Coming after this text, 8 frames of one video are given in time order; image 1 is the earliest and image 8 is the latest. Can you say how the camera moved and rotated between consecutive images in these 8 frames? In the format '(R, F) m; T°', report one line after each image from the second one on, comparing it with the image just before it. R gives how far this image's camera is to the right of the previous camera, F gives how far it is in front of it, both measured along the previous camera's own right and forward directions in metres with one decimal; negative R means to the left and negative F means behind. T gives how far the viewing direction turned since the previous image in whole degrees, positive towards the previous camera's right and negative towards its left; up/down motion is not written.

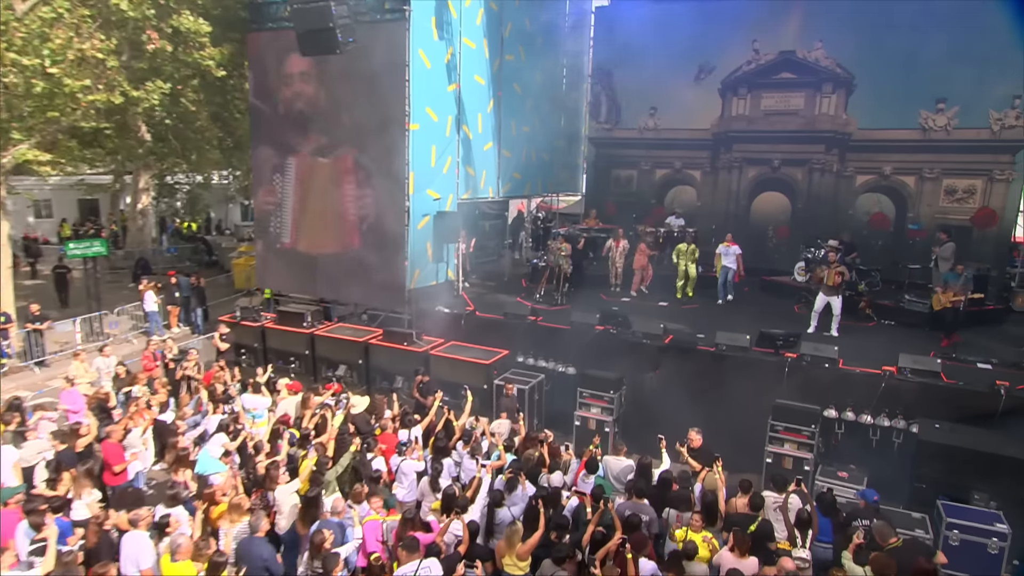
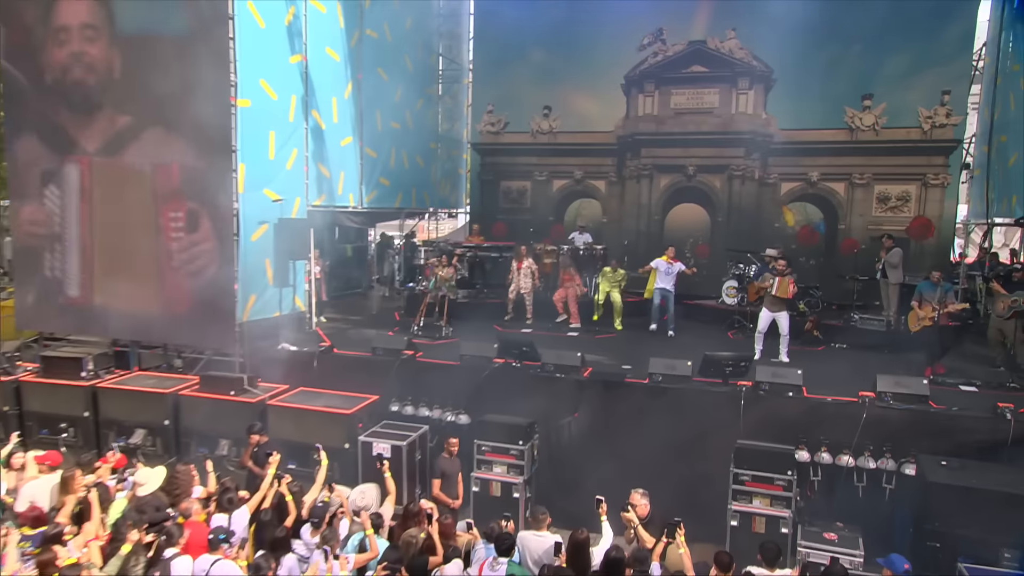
(+0.1, +2.6) m; +7°
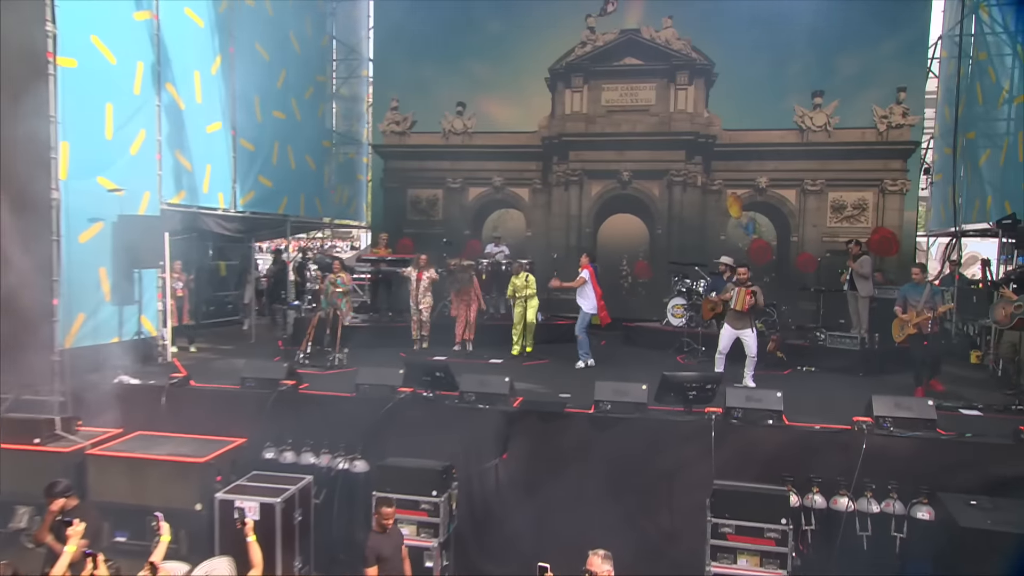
(0.0, +1.7) m; +5°
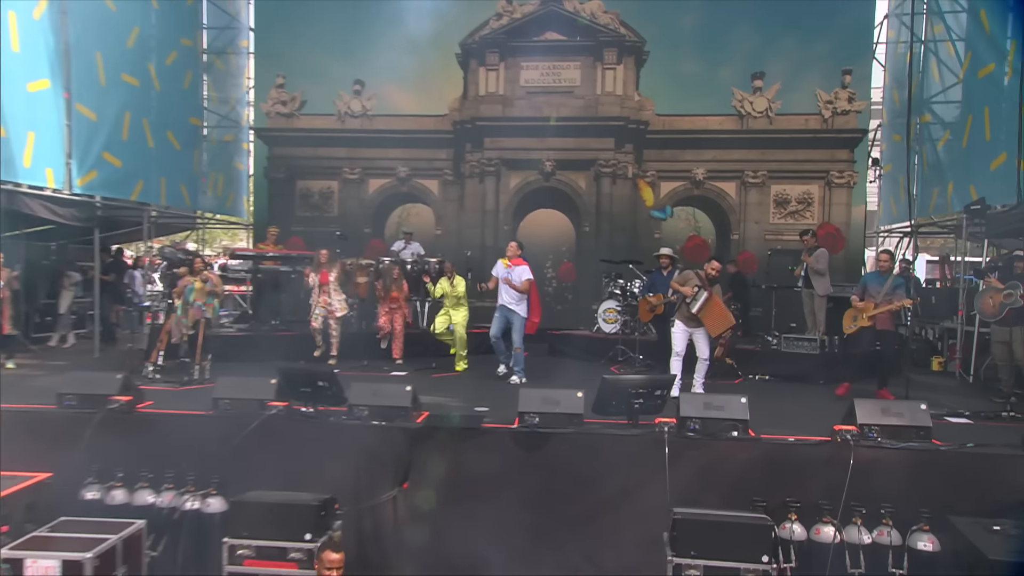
(+0.1, +1.4) m; +5°
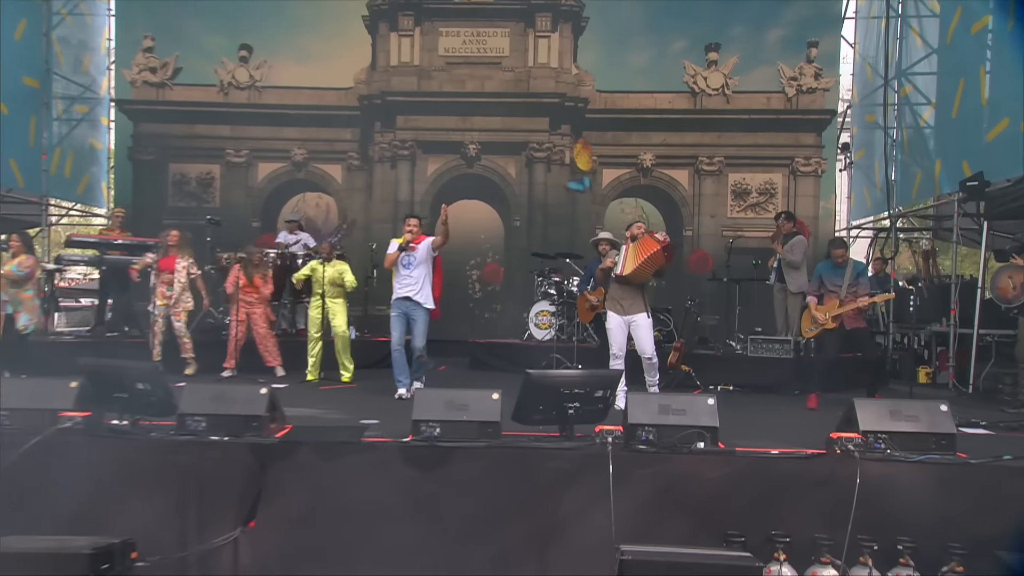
(+0.3, +1.4) m; +3°
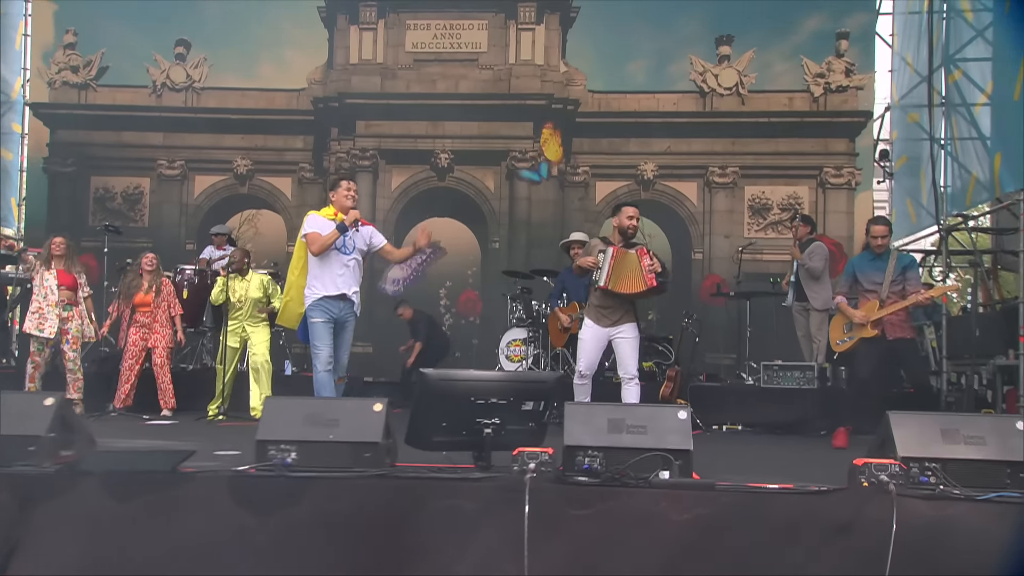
(+0.5, +1.2) m; -3°
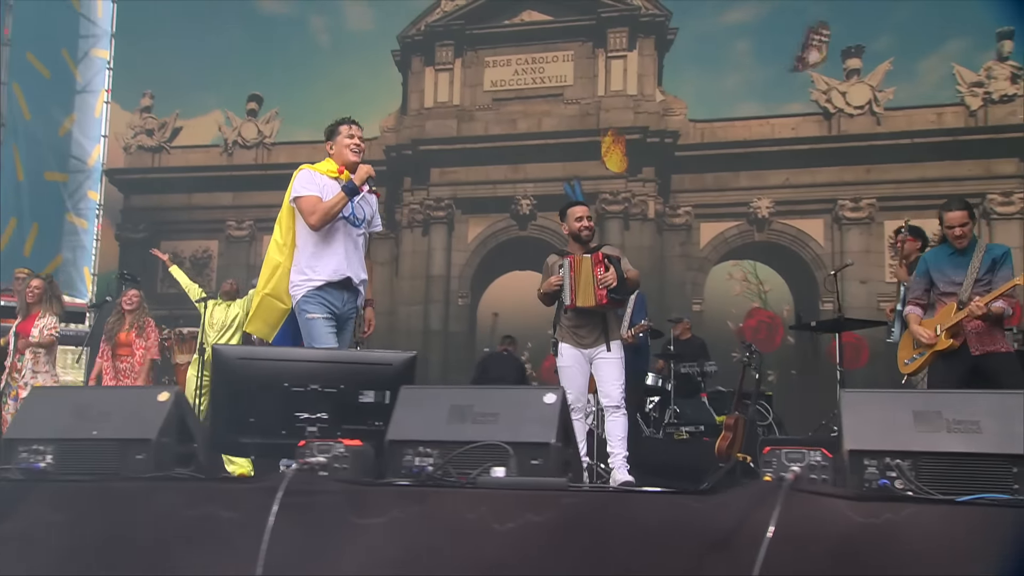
(+0.8, +1.0) m; -13°
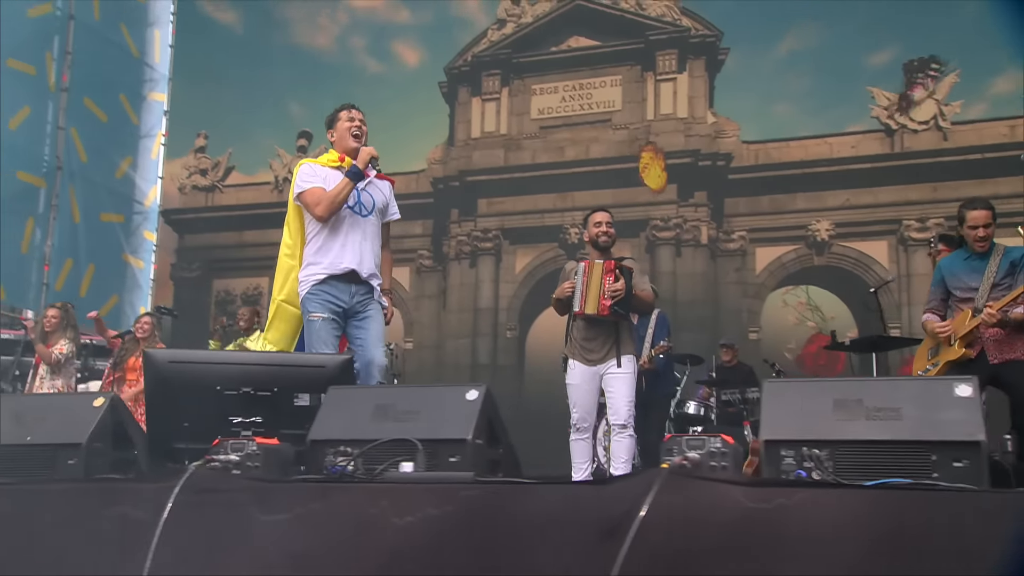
(+0.3, +0.2) m; -5°
